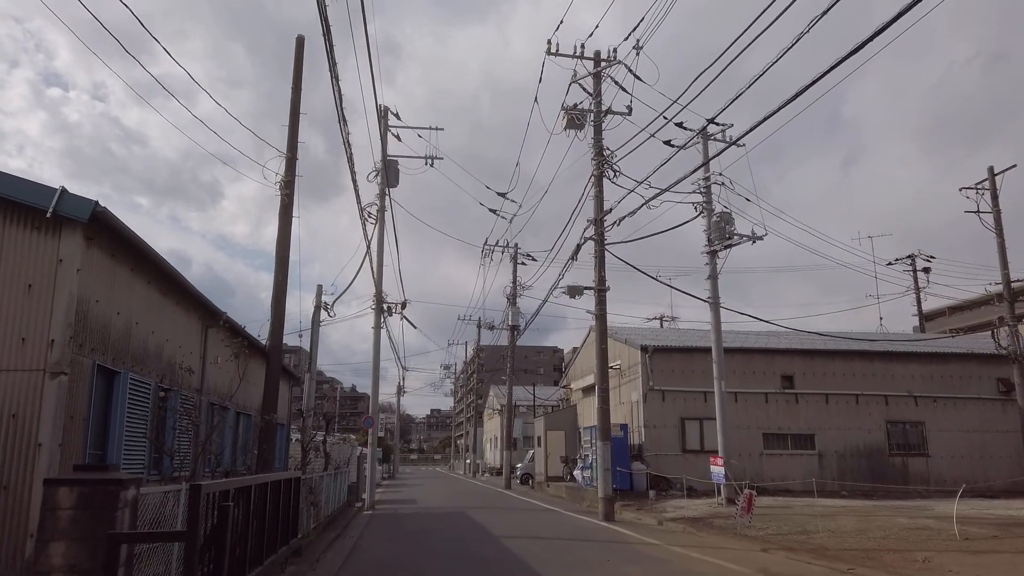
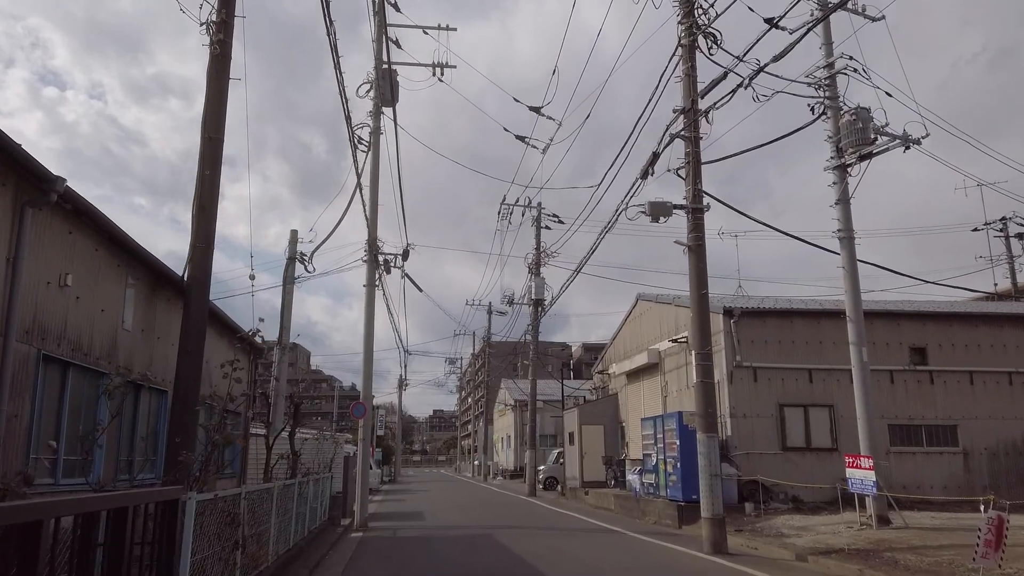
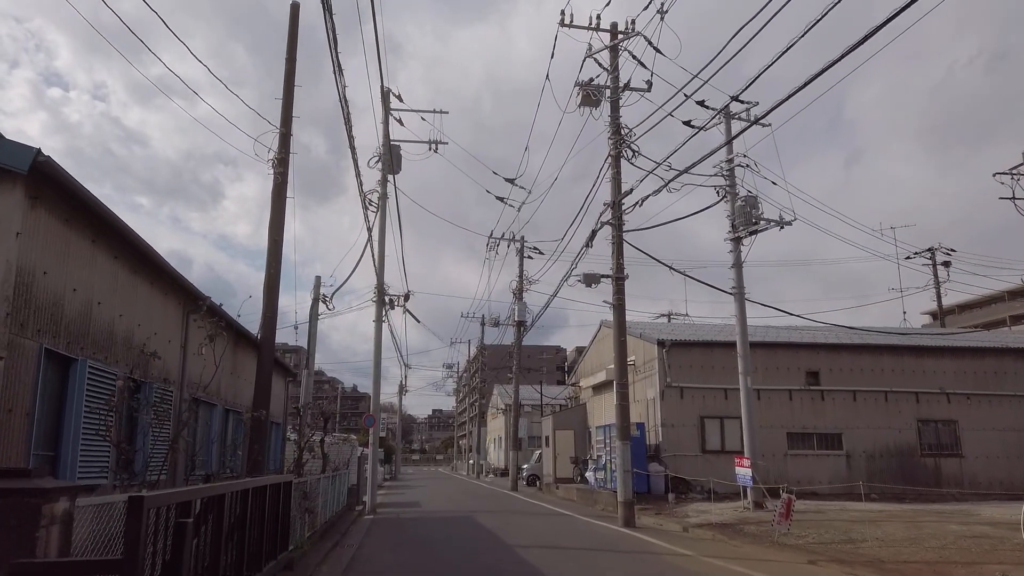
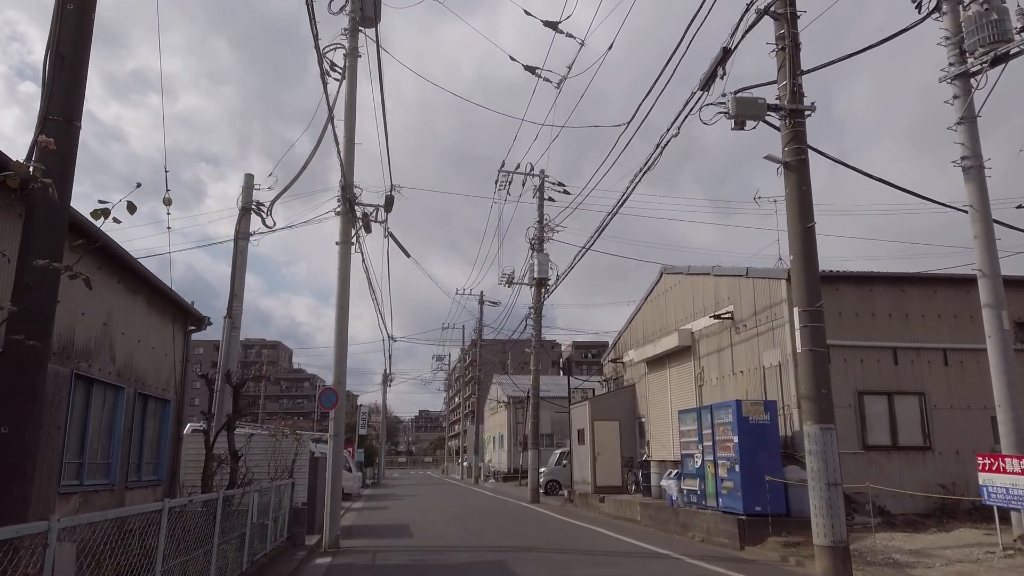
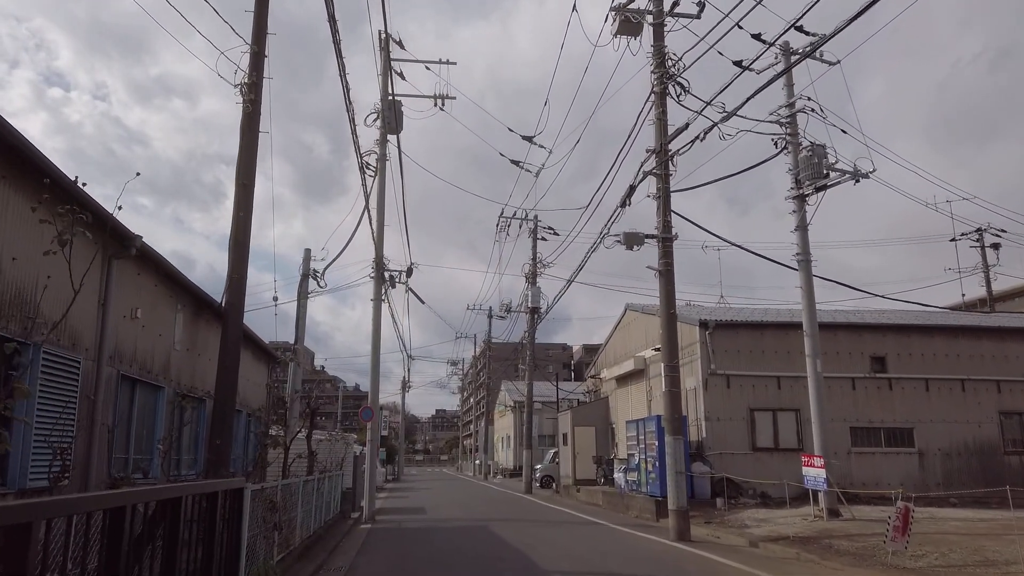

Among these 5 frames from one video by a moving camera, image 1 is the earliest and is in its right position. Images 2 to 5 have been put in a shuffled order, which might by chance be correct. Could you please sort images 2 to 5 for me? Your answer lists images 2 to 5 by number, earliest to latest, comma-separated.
3, 5, 2, 4
